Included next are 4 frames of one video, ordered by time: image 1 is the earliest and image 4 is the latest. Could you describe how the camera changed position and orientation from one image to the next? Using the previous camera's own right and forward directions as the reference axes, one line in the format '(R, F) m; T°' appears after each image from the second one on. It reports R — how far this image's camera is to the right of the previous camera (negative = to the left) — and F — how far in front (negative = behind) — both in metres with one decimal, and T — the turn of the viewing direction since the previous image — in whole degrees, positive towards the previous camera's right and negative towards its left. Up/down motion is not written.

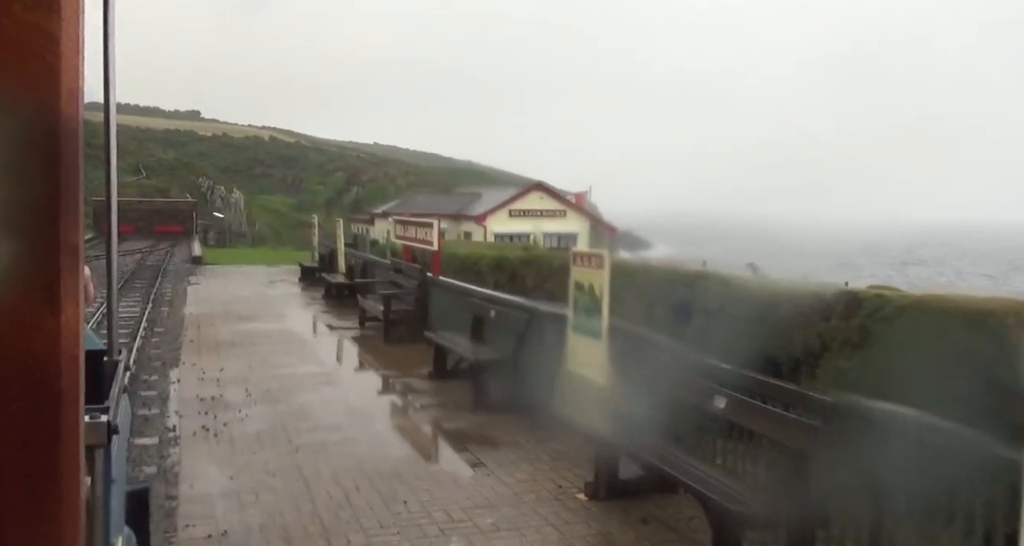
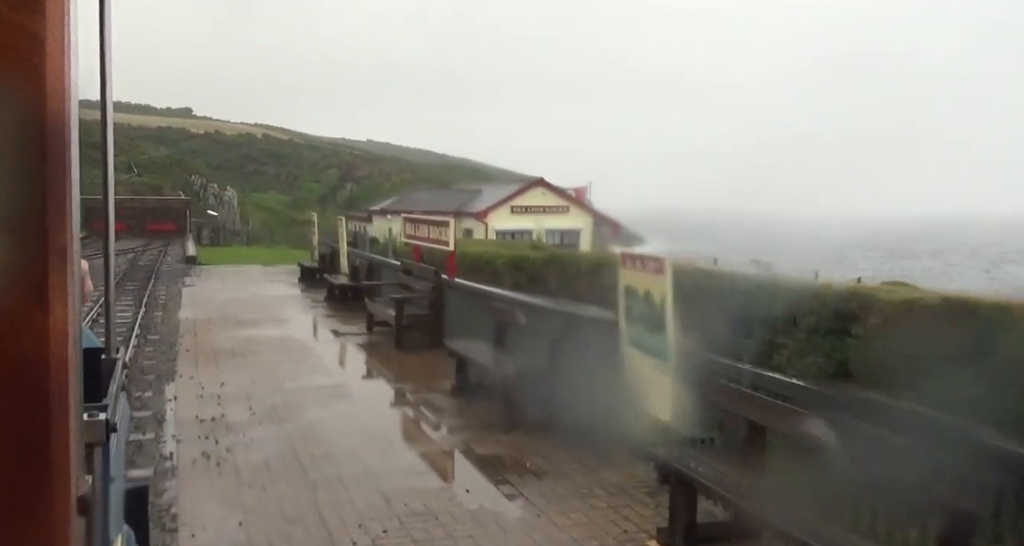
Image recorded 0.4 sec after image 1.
(-0.3, +0.6) m; 0°
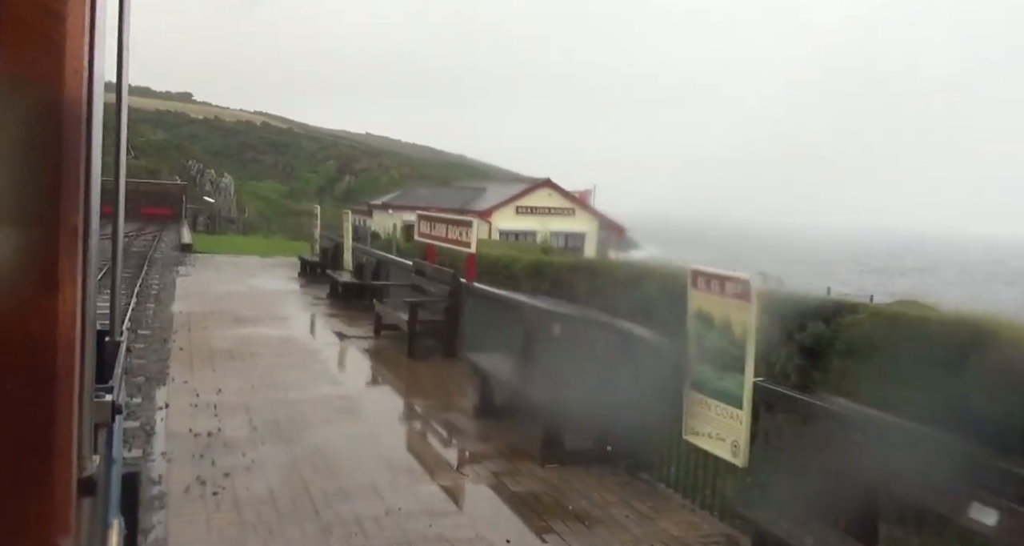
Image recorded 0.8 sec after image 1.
(-0.3, +0.6) m; 0°
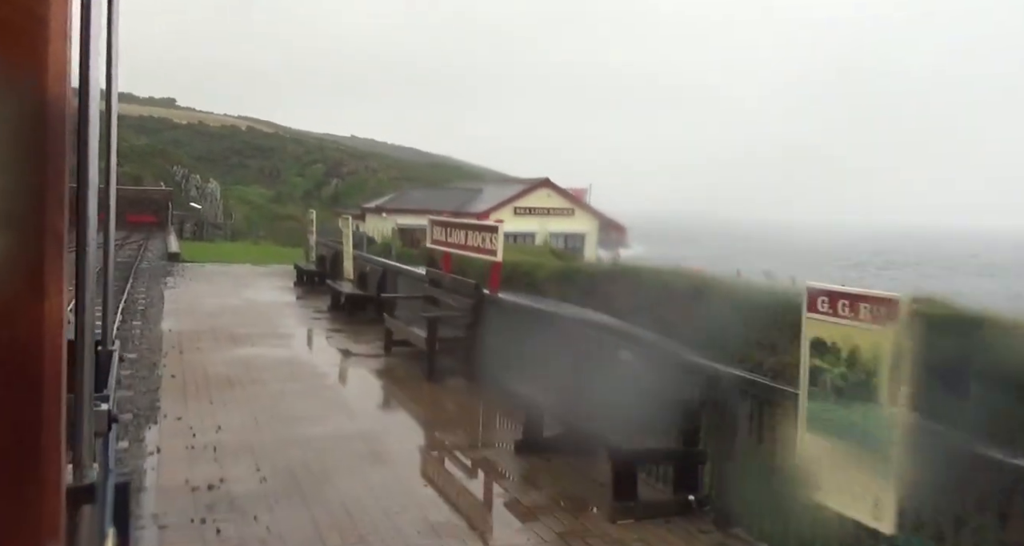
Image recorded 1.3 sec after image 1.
(-0.3, +0.7) m; +1°
